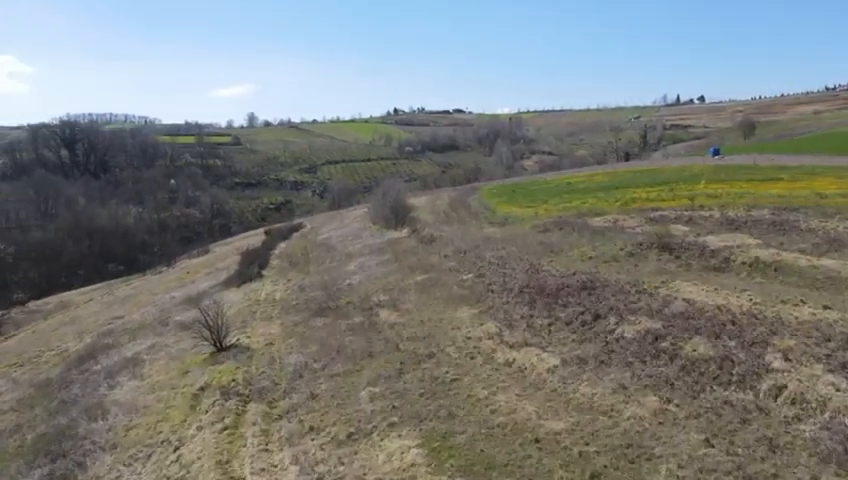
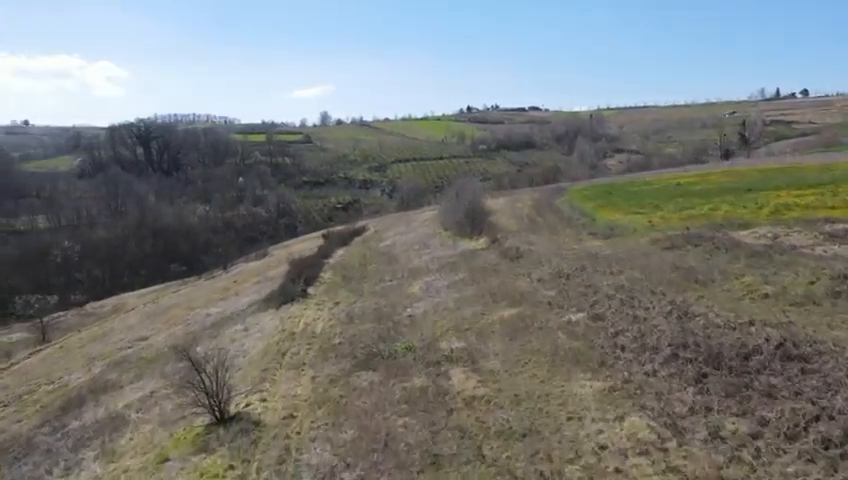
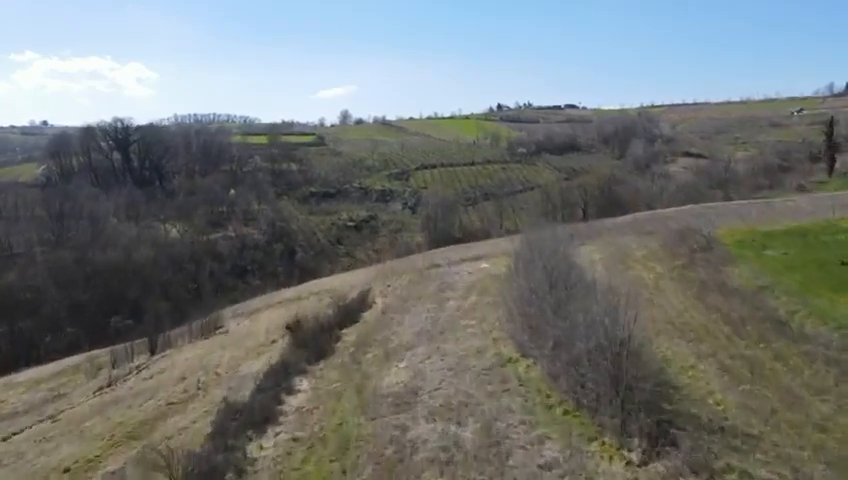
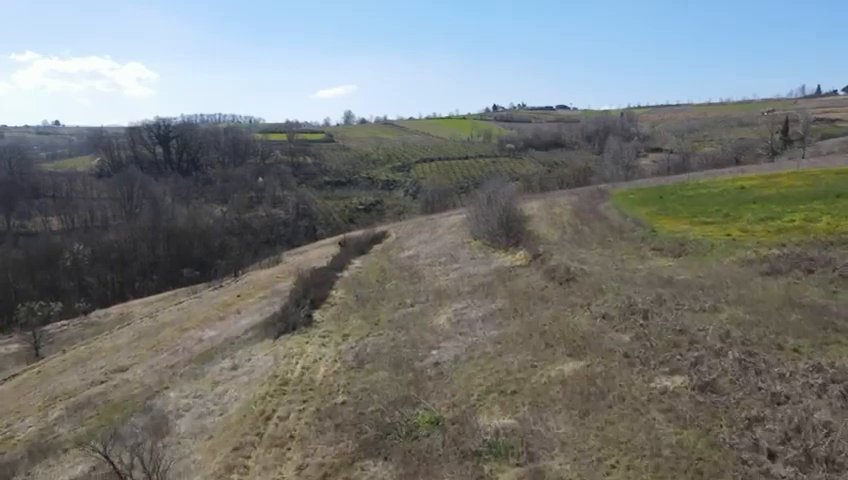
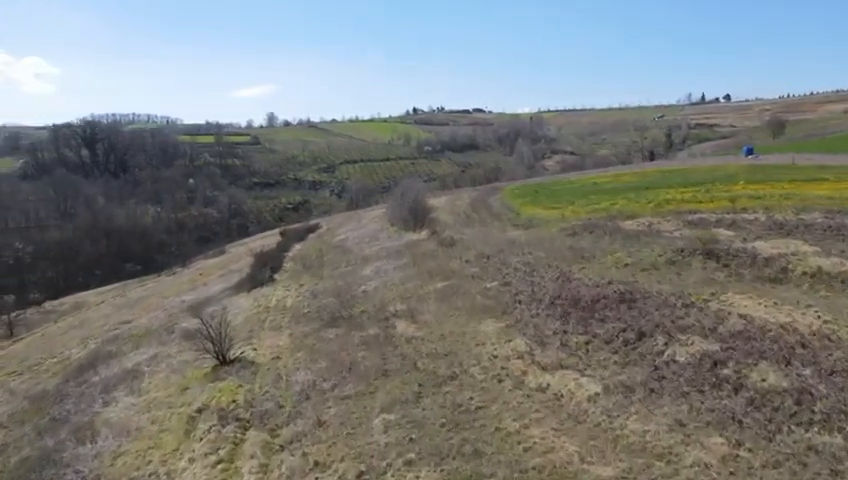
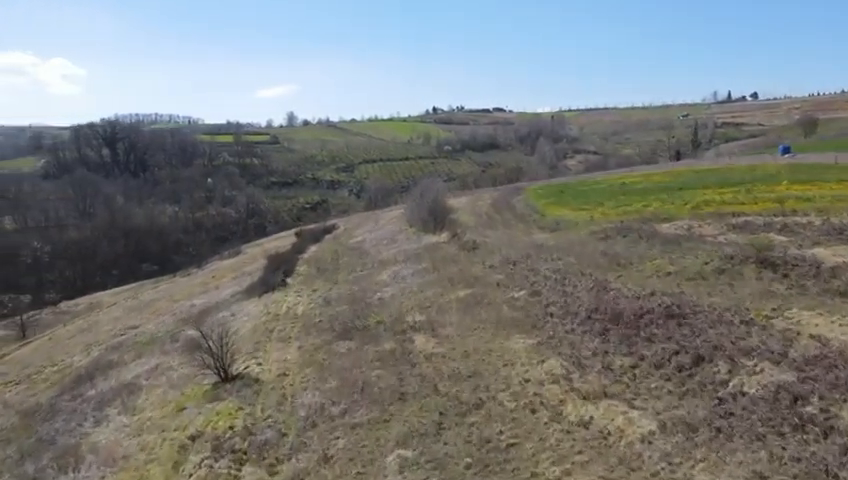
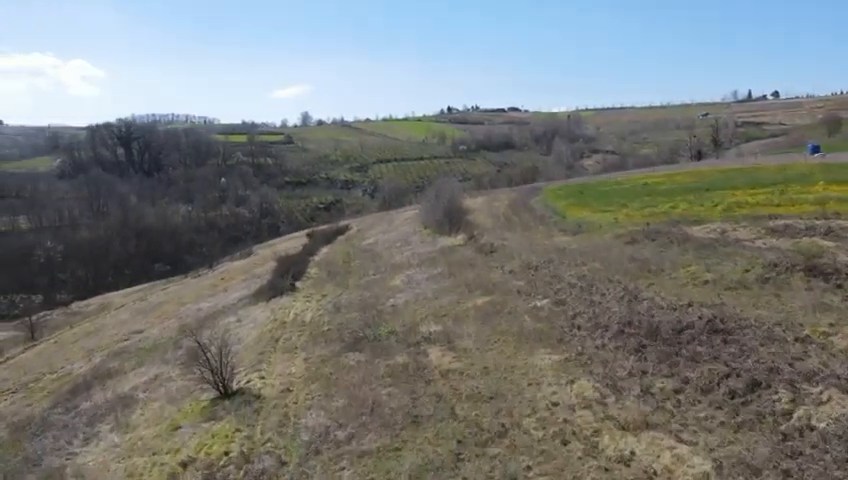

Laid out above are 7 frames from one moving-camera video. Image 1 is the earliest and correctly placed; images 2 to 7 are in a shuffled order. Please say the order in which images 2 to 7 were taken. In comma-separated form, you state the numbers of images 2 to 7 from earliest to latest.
5, 6, 7, 2, 4, 3
